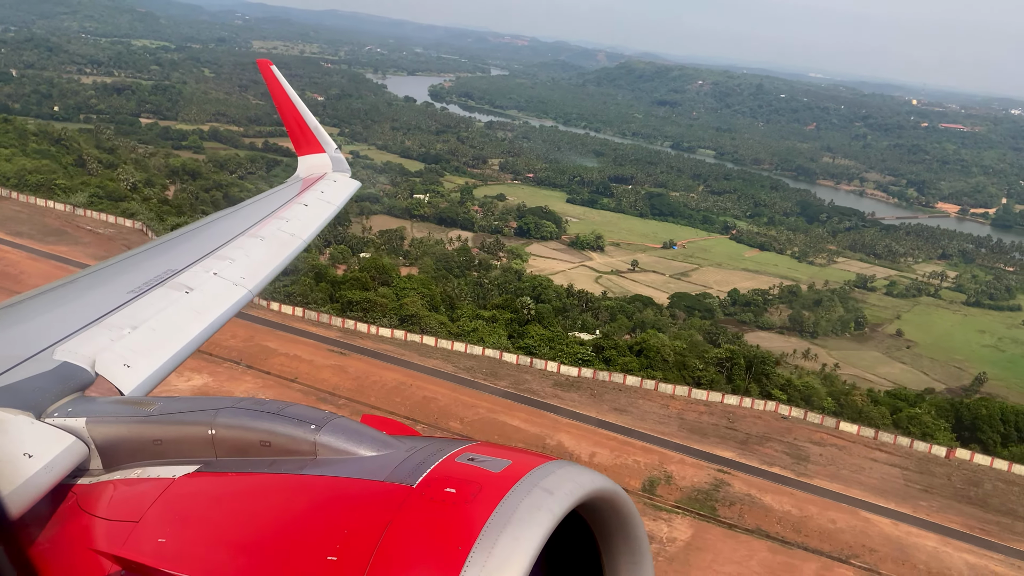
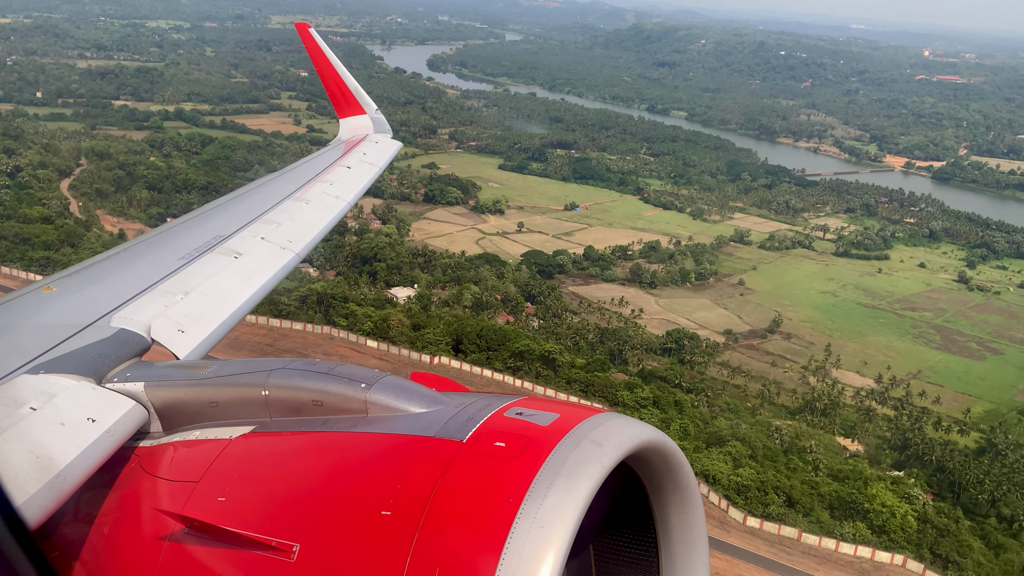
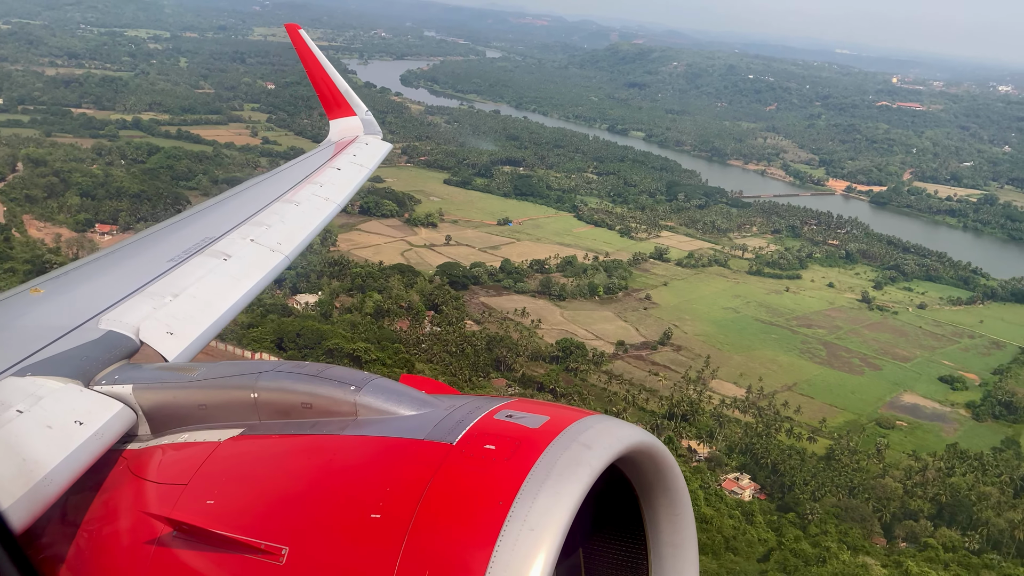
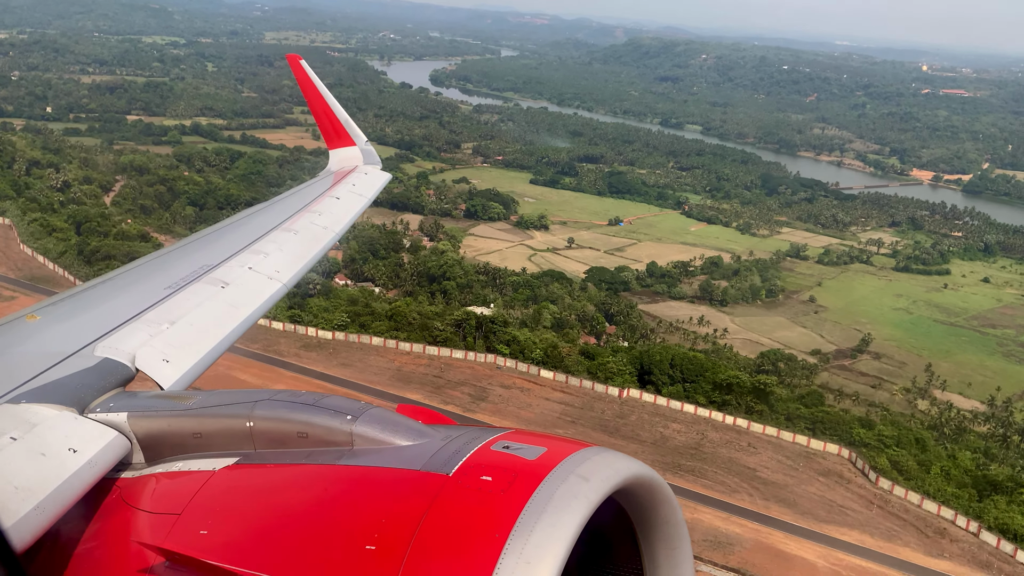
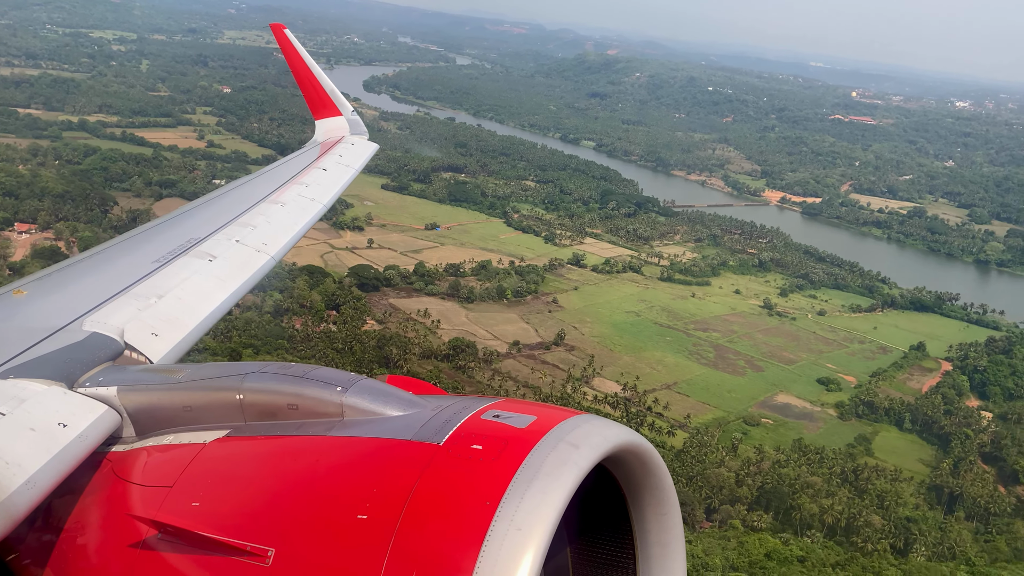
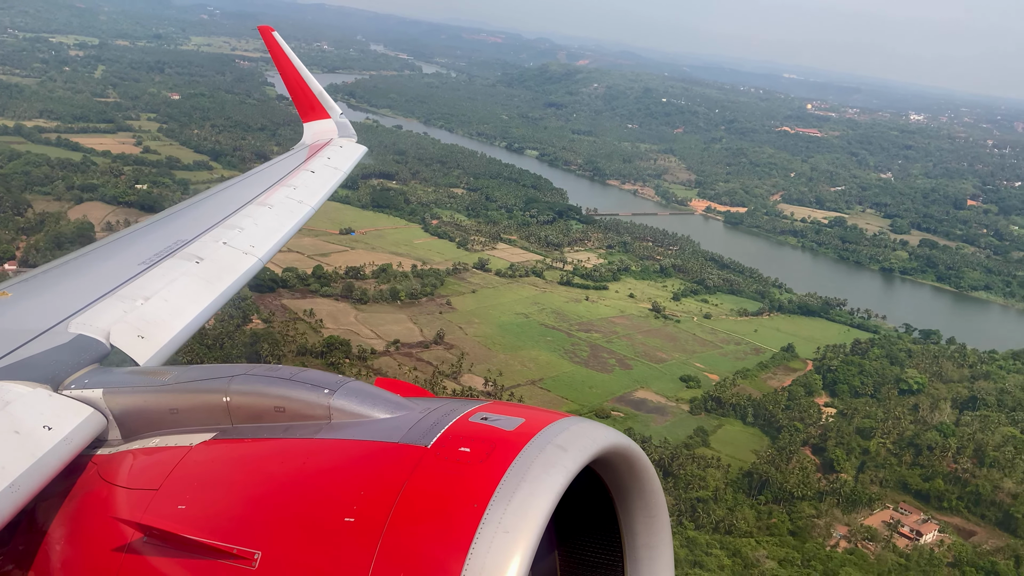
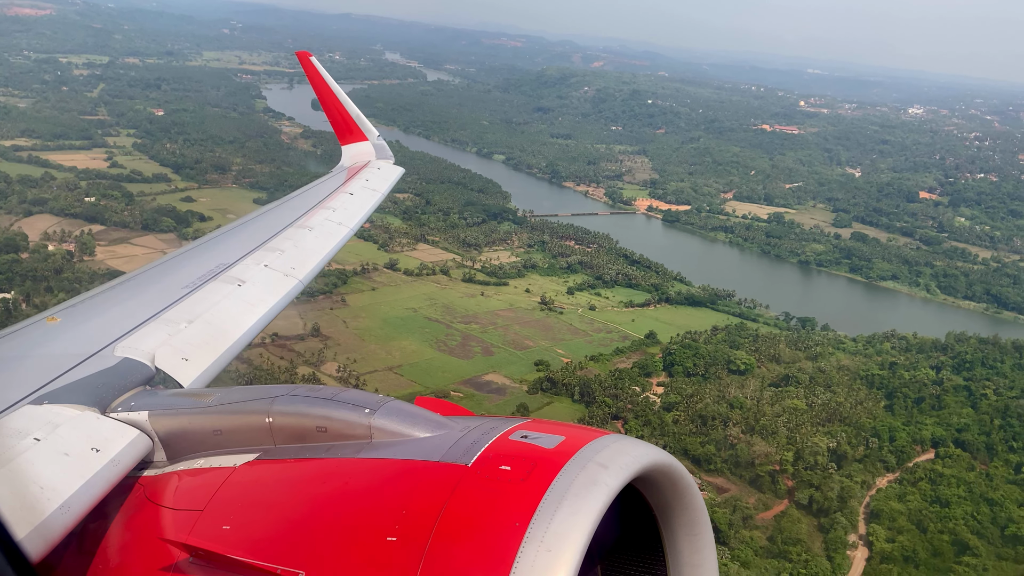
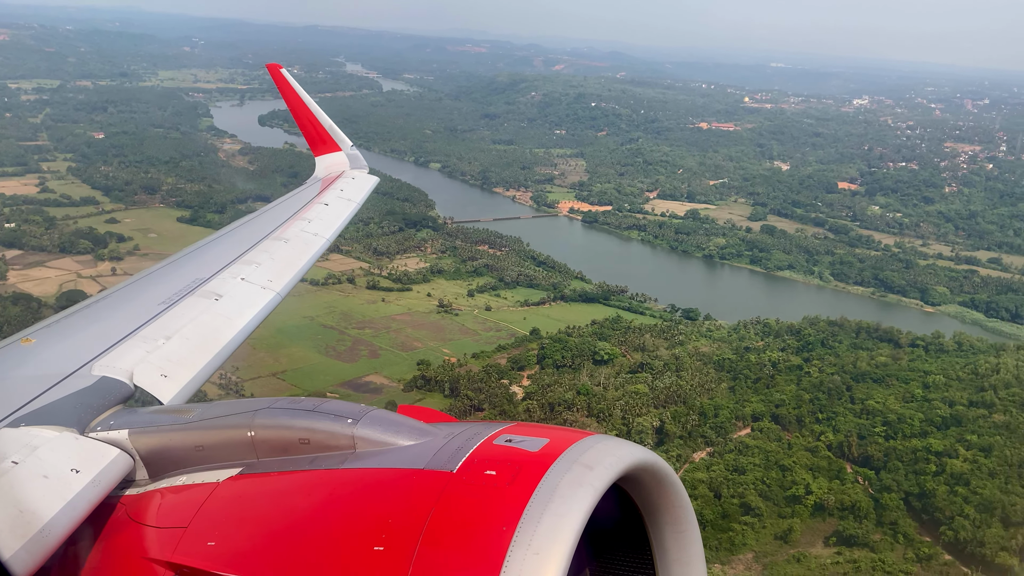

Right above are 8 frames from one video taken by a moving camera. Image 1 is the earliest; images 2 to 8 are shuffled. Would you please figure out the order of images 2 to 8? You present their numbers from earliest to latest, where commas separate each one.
4, 2, 3, 5, 6, 7, 8
